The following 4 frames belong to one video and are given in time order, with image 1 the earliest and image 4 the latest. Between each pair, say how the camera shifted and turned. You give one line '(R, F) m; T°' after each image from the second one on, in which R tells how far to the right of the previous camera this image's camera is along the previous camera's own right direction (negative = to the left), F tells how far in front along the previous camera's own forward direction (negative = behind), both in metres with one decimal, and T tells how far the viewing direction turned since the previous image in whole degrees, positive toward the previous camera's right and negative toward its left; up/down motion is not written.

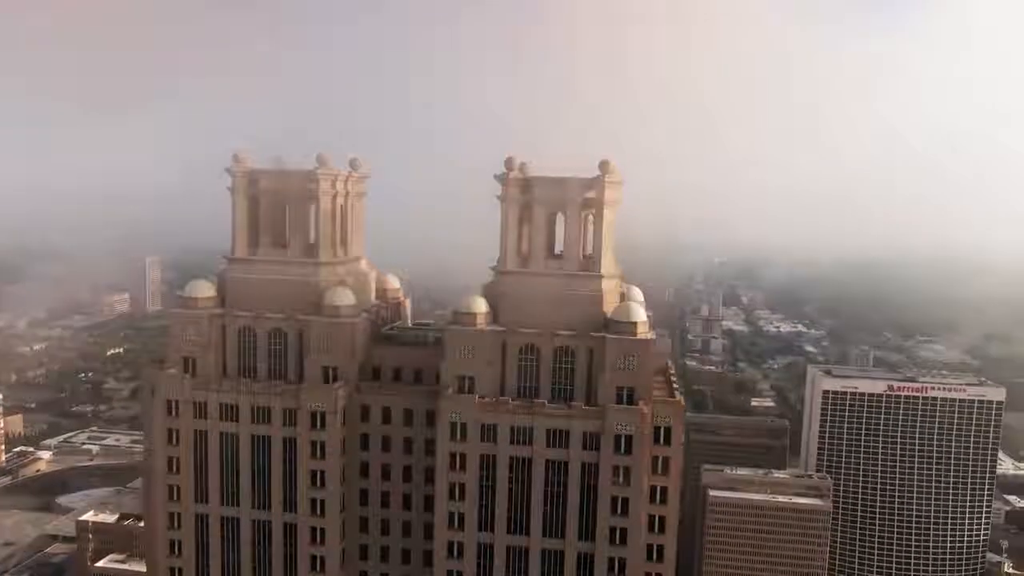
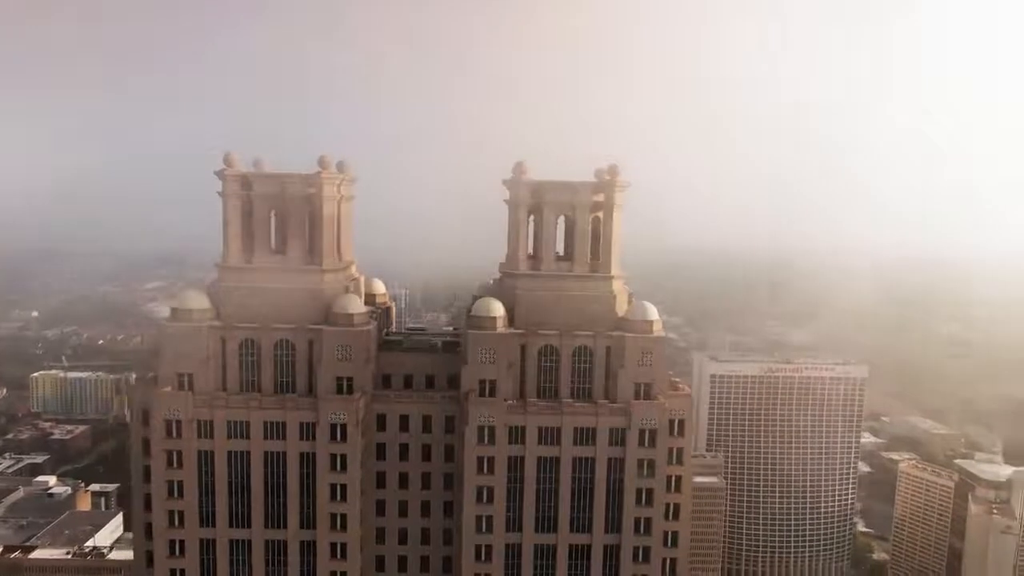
(-1.9, 0.0) m; +10°
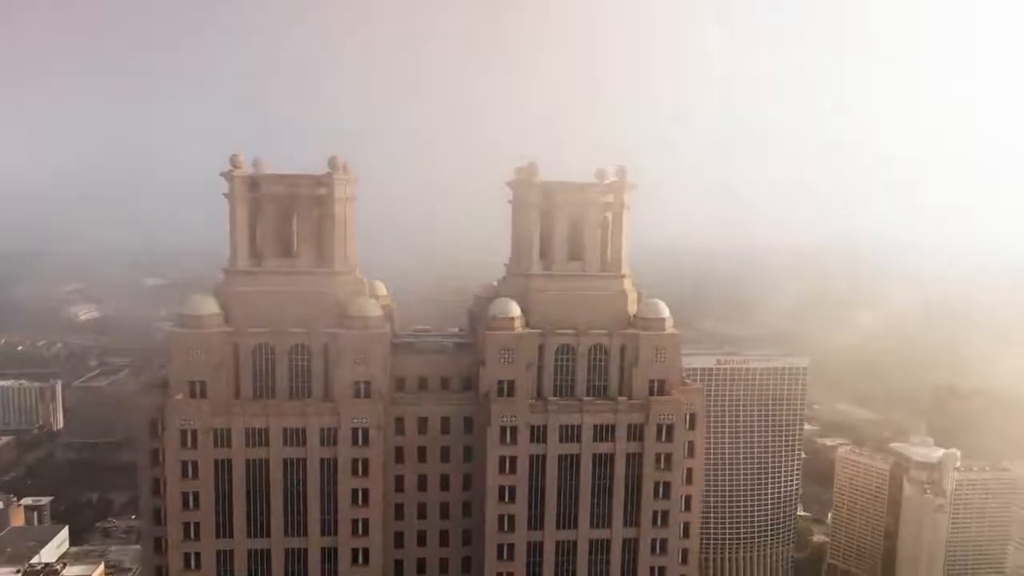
(-1.1, 0.0) m; +5°
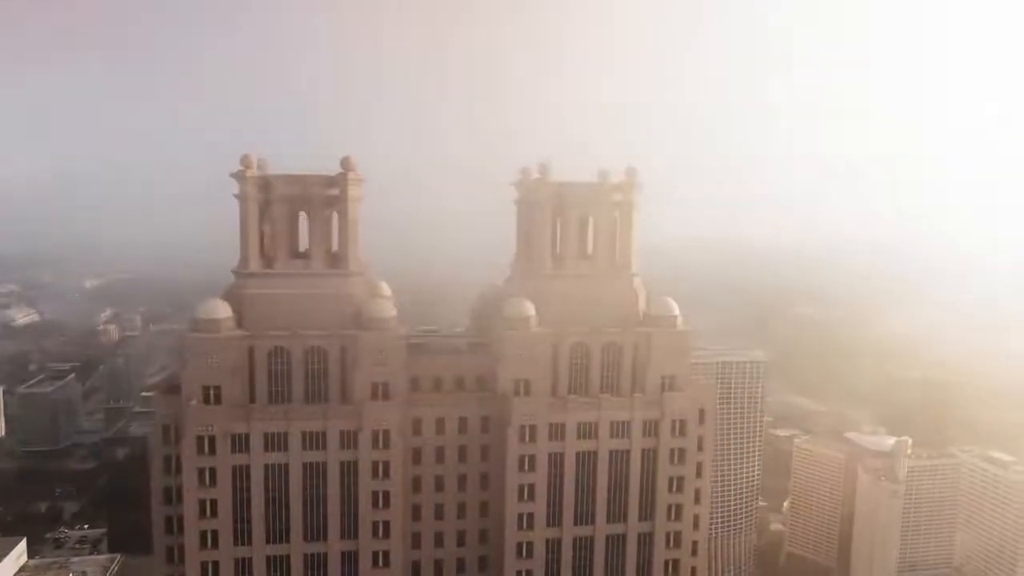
(-0.8, 0.0) m; +3°
